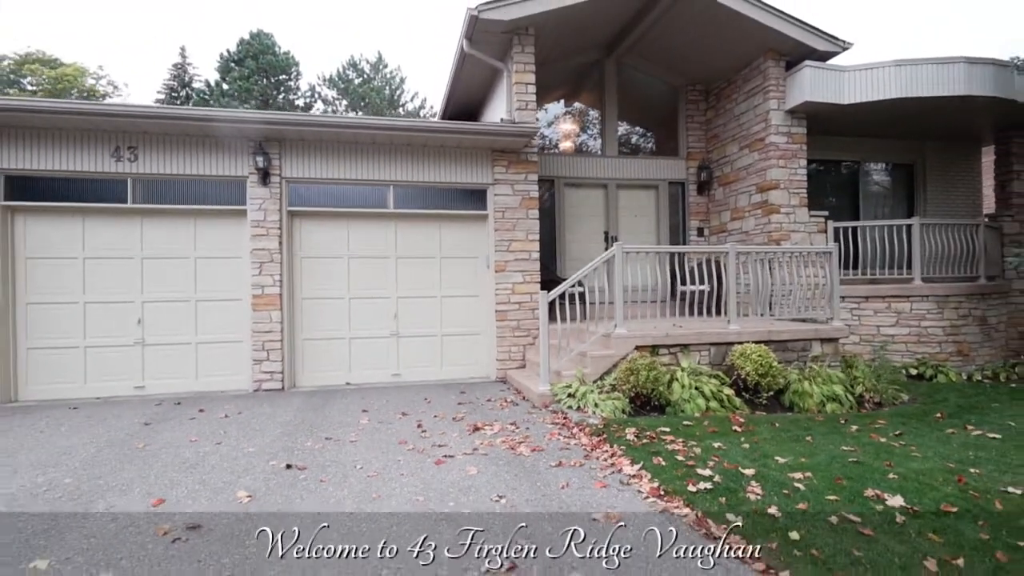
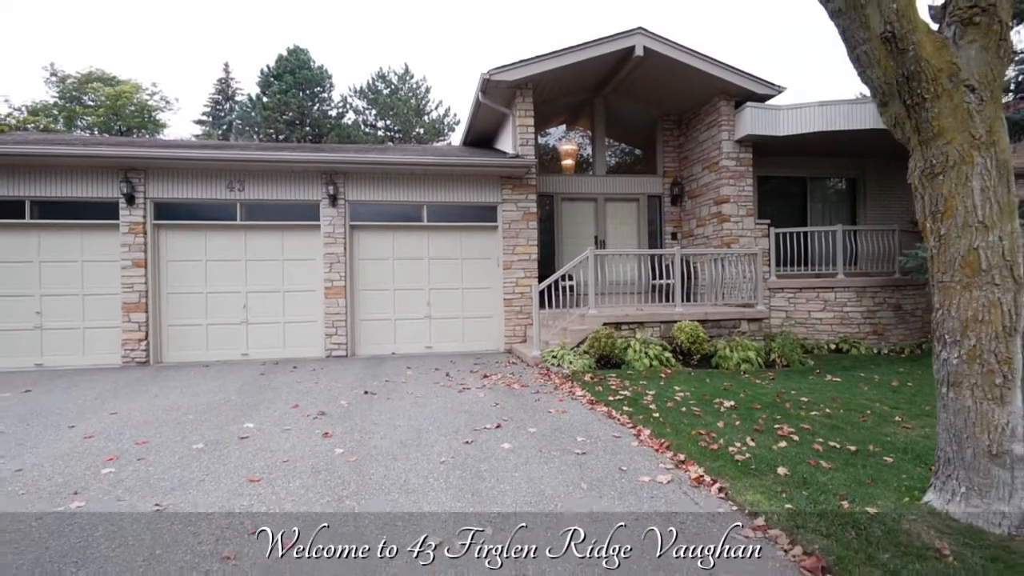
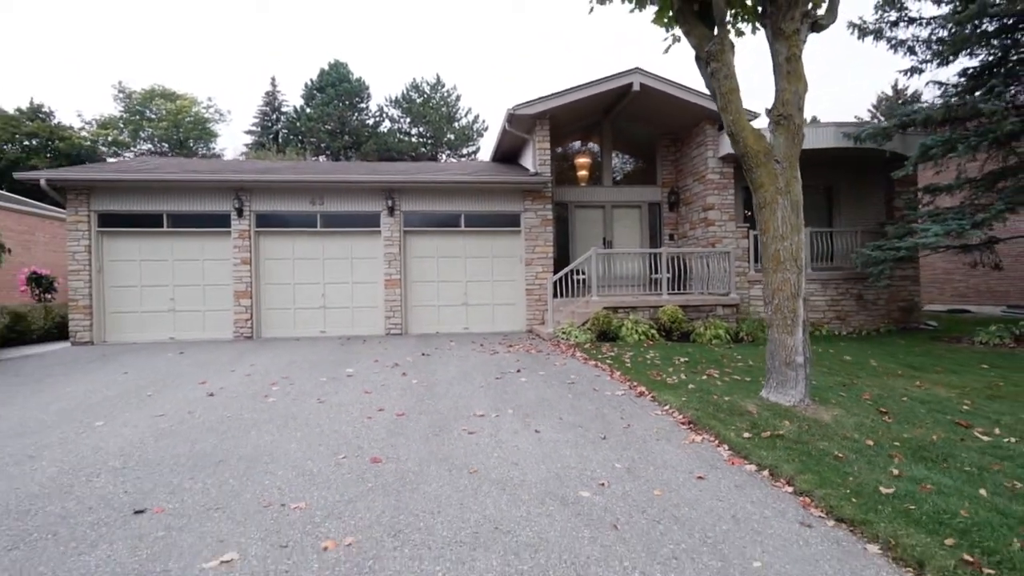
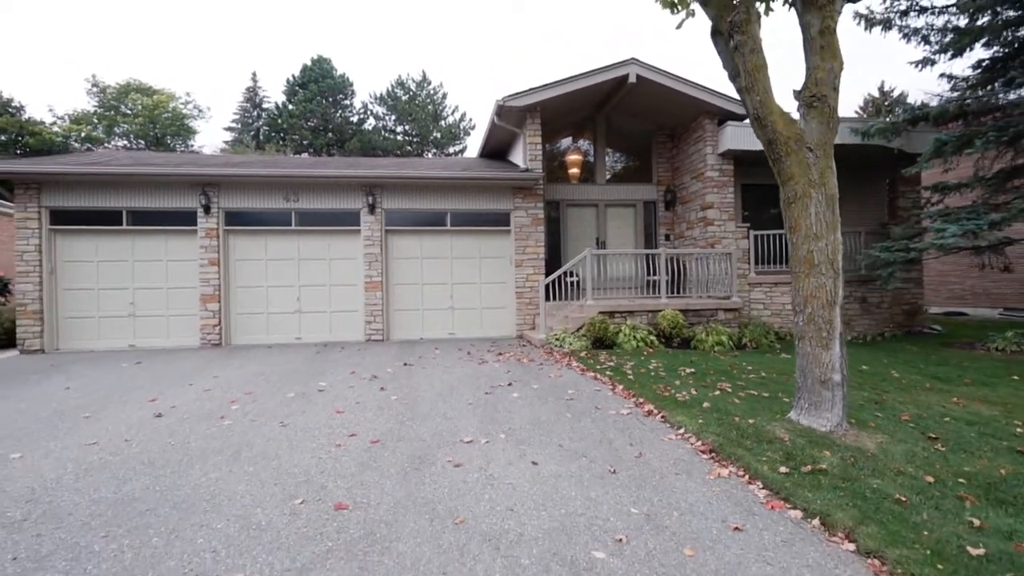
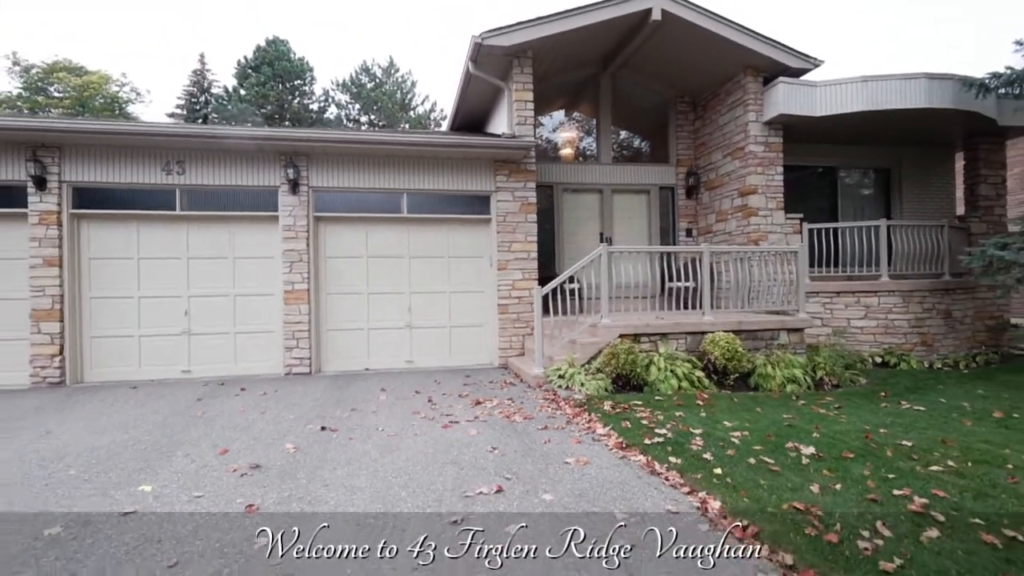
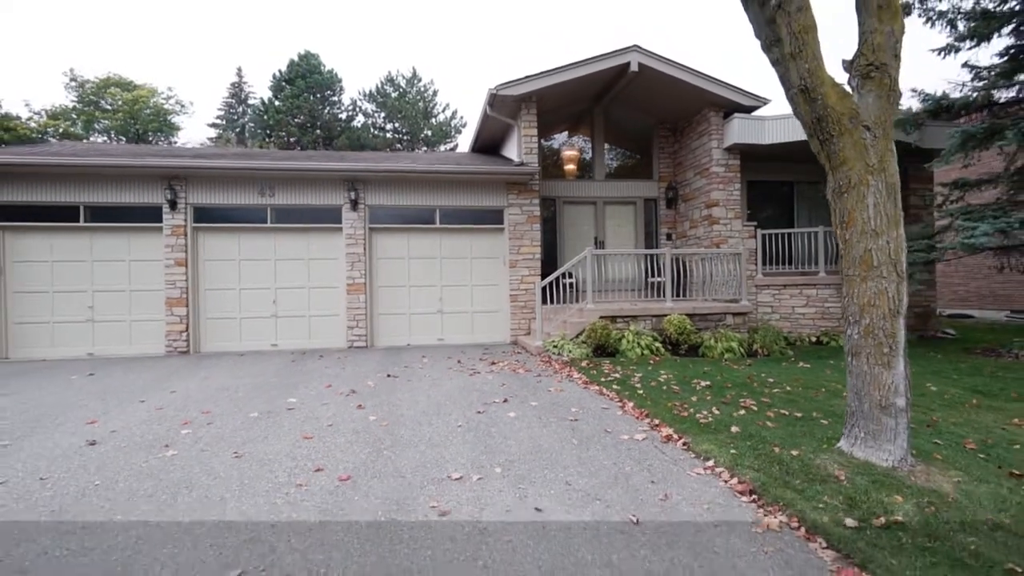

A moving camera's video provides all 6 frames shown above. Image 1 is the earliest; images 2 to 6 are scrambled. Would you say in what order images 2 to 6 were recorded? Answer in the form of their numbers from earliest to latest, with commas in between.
5, 2, 6, 4, 3
